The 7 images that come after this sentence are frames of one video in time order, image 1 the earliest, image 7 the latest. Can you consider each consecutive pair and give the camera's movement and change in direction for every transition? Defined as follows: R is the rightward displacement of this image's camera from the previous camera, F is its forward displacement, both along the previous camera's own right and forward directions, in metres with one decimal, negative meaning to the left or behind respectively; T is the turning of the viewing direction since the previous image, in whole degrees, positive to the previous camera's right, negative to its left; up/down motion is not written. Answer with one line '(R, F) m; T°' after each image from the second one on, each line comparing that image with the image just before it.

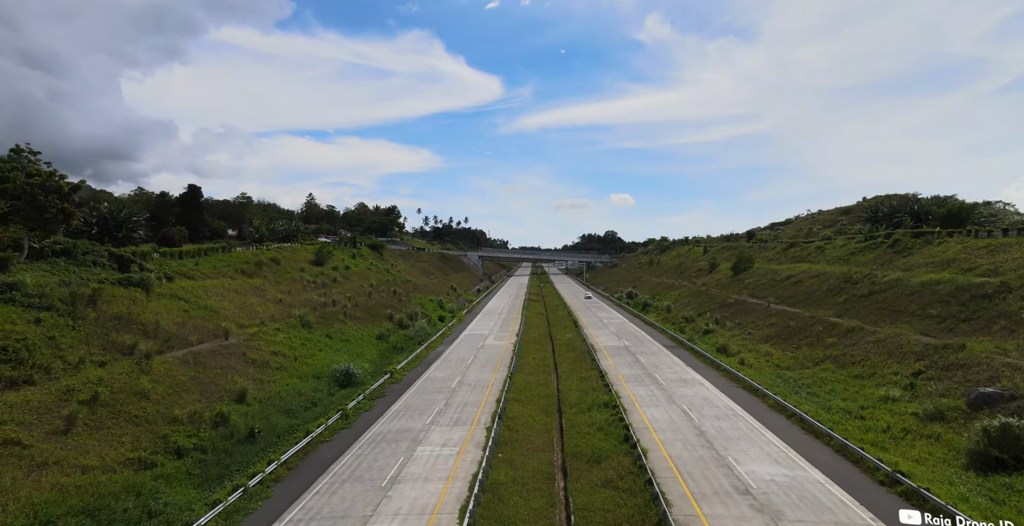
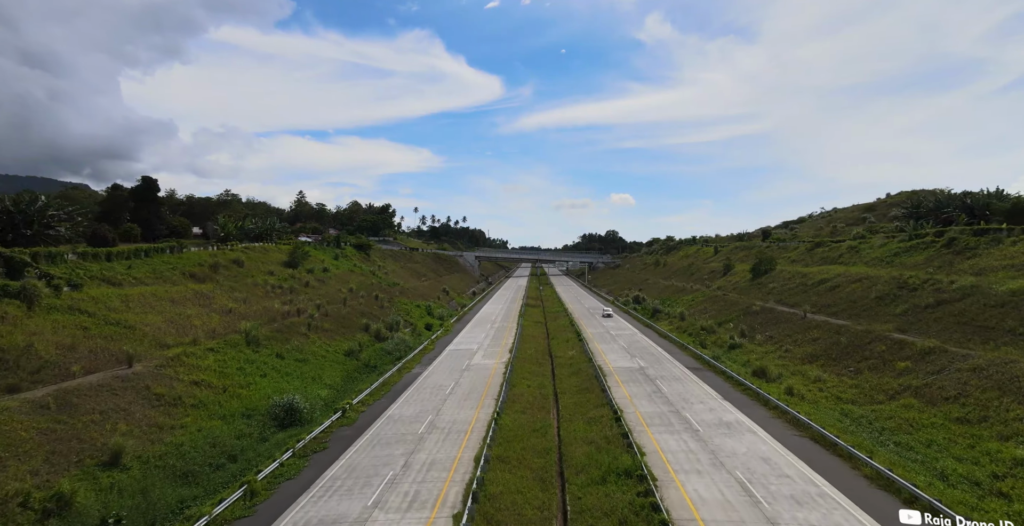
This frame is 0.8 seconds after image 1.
(+0.6, +6.9) m; 0°
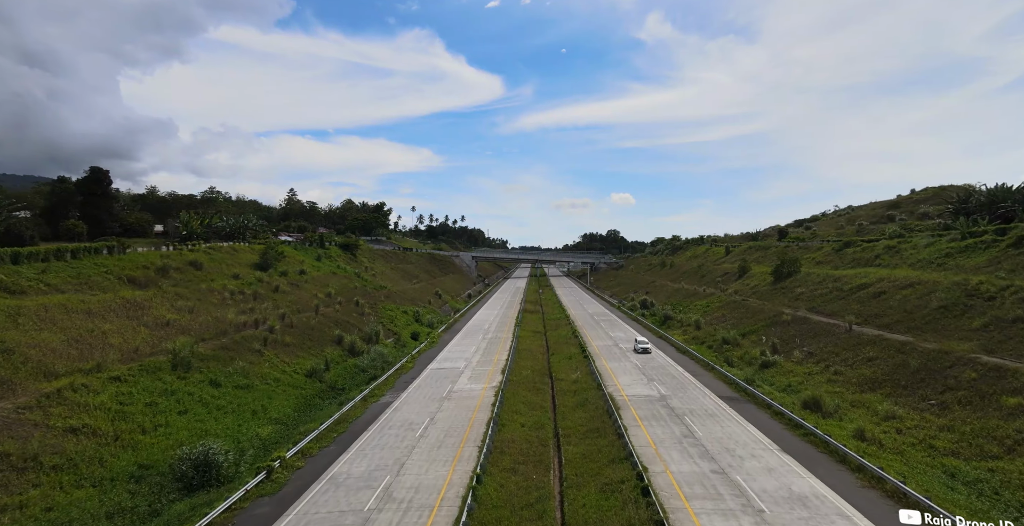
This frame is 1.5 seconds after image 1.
(+0.5, +6.2) m; 0°
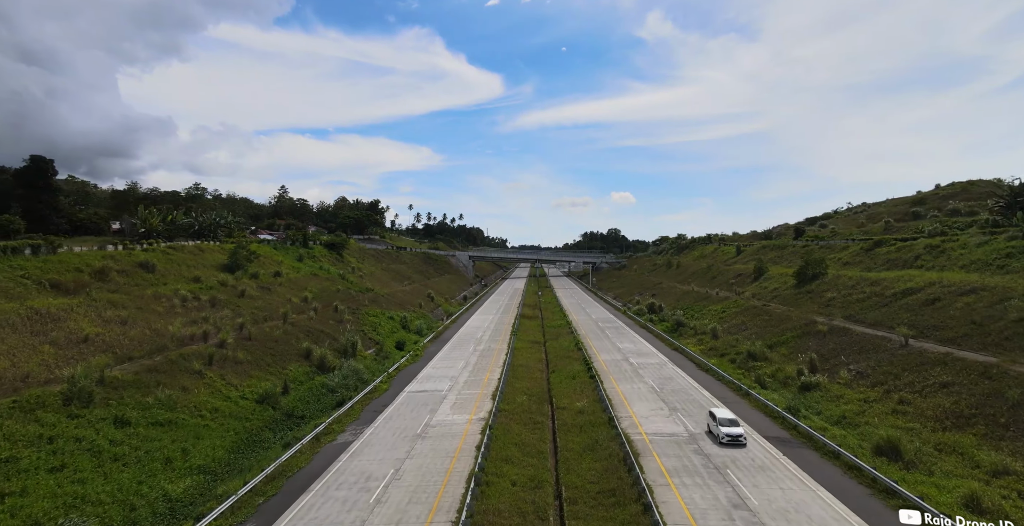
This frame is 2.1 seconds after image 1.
(+0.4, +5.5) m; 0°
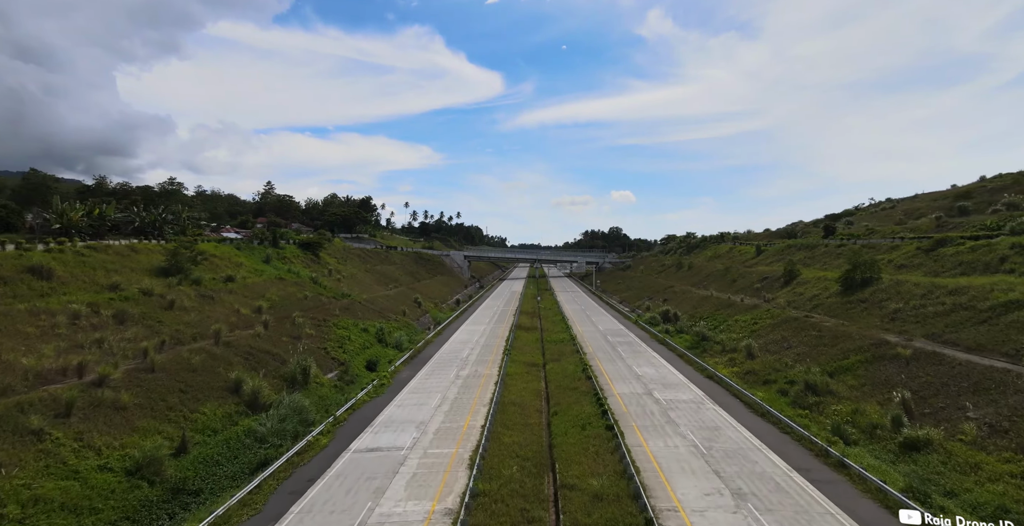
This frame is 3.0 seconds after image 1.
(+0.5, +8.4) m; 0°
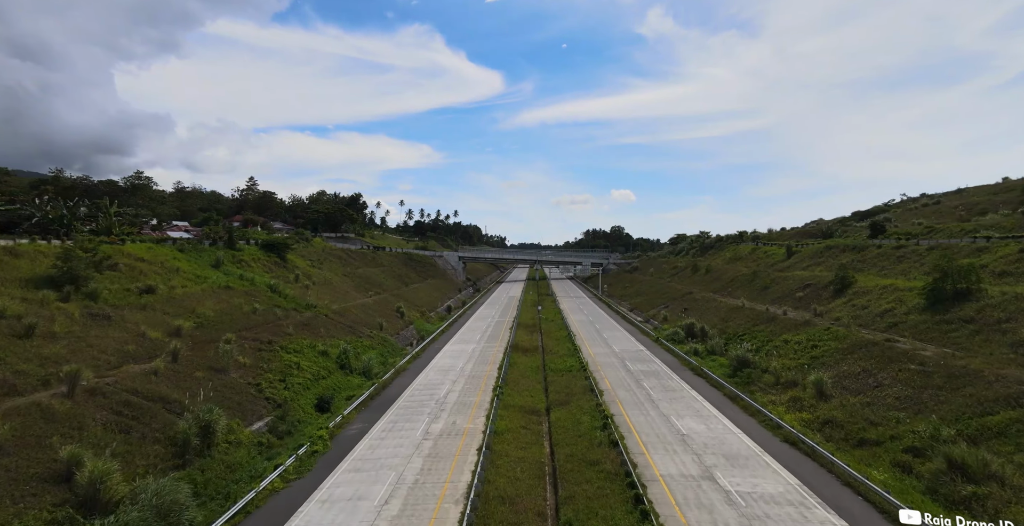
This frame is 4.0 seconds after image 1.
(+0.4, +10.0) m; 0°
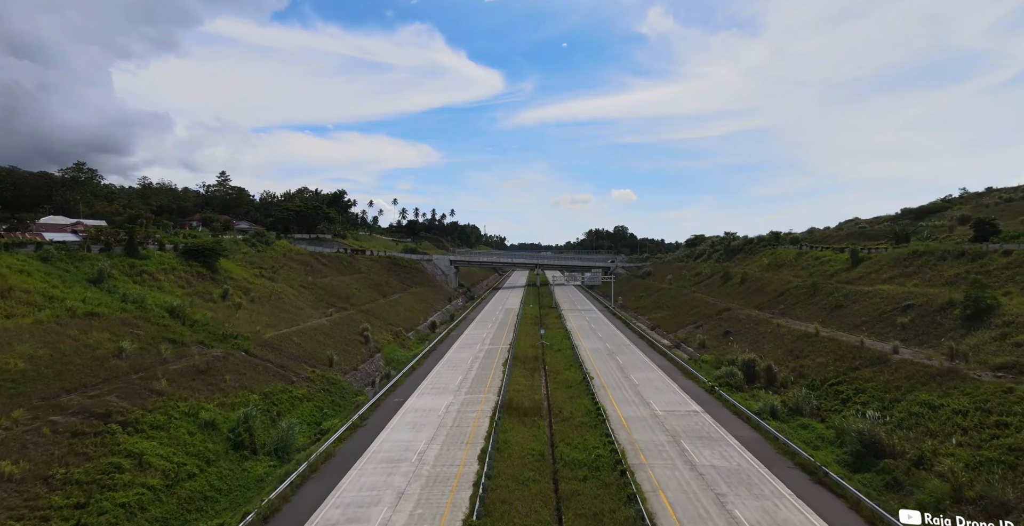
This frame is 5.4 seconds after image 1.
(+0.5, +14.7) m; 0°
